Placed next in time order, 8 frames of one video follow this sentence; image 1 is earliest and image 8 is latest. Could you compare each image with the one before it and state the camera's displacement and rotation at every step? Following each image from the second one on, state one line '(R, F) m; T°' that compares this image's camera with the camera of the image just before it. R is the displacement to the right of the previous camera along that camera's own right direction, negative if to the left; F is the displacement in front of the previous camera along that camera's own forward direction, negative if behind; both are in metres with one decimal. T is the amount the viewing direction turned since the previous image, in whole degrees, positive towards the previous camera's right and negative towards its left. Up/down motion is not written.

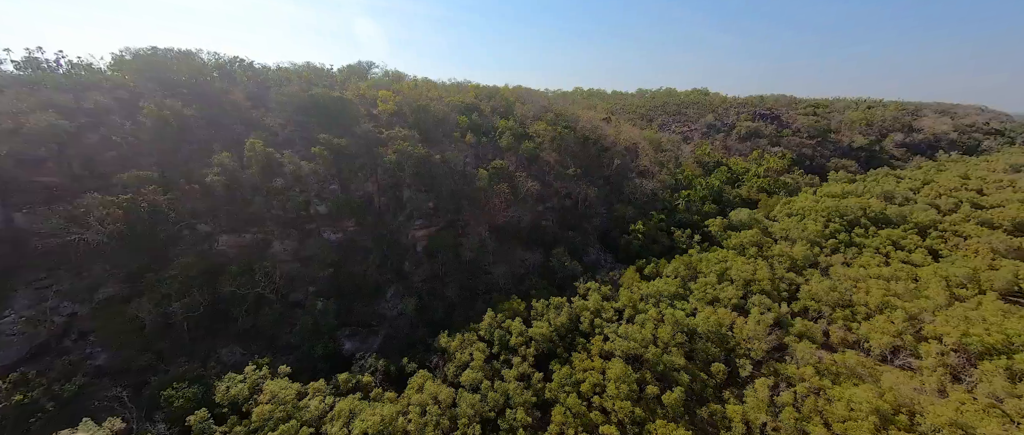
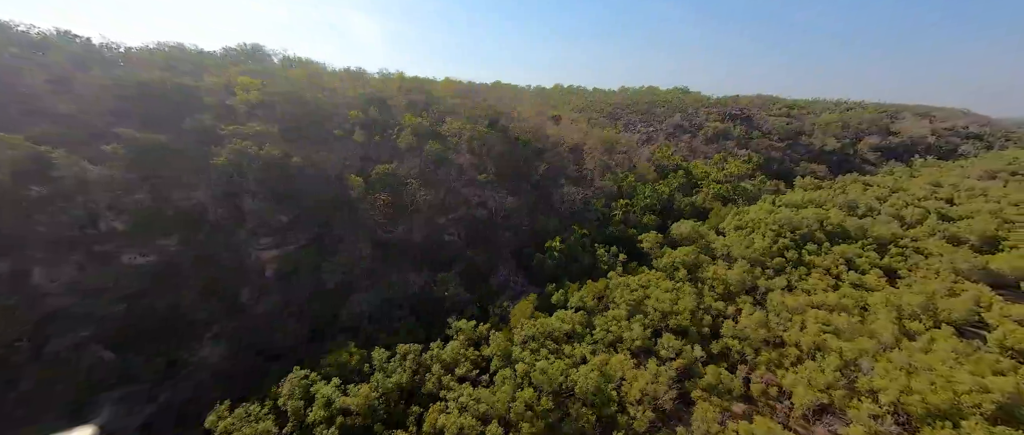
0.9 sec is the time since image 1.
(+8.5, +5.5) m; +1°
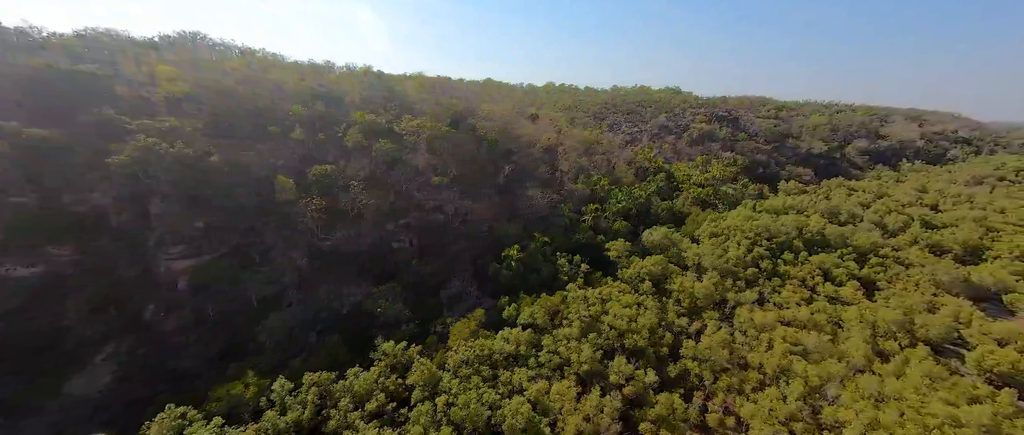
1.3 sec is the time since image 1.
(+3.5, +2.3) m; +1°
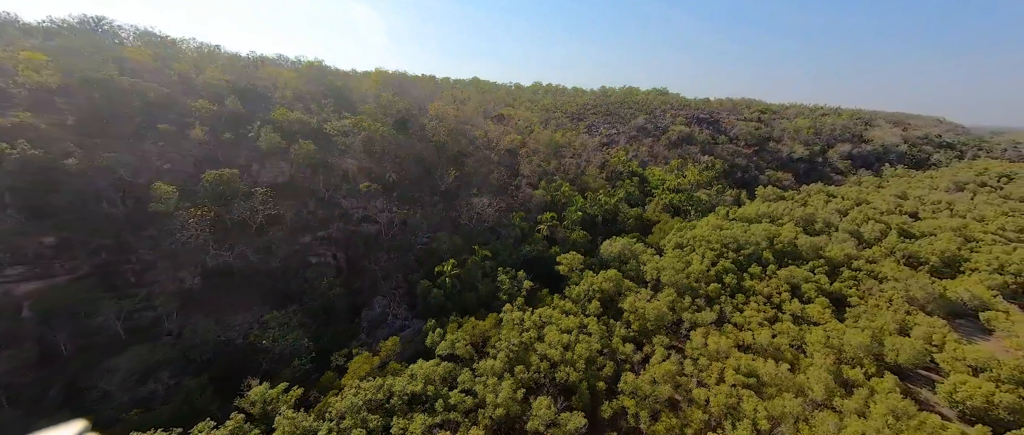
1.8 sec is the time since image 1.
(+4.6, +3.2) m; +1°
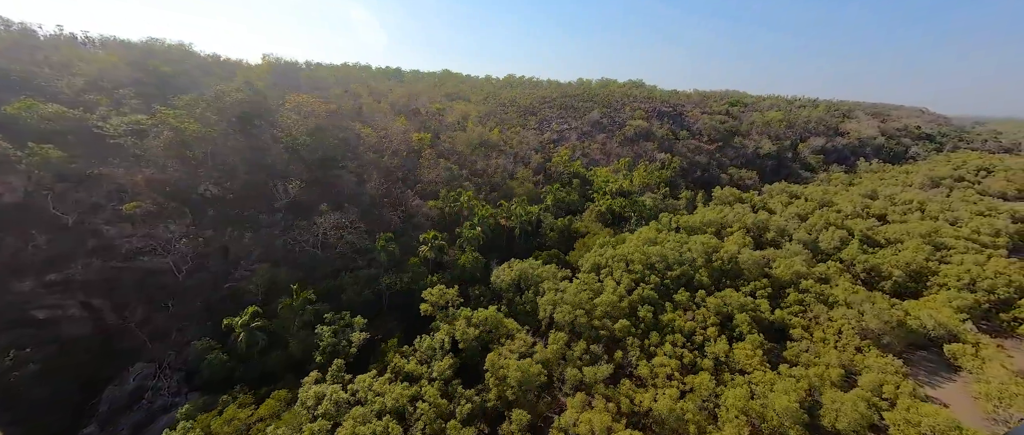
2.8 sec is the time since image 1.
(+10.1, +7.3) m; +1°
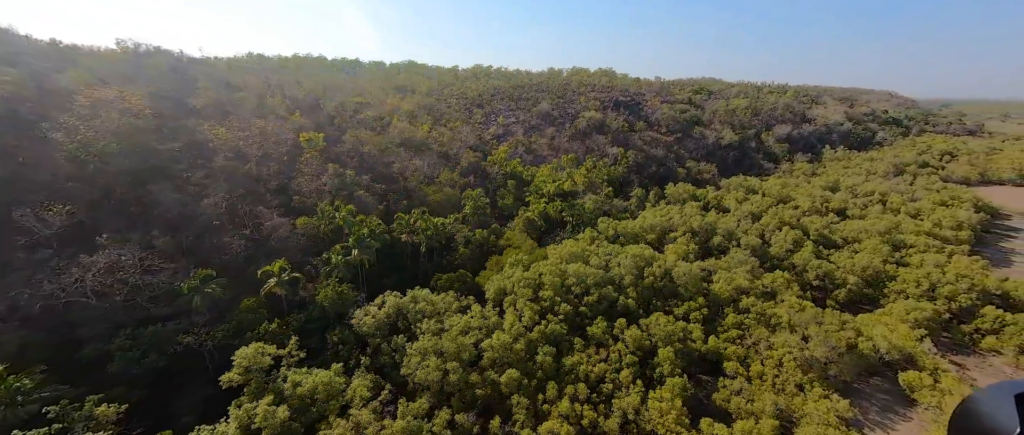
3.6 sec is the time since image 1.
(+8.0, +6.2) m; +2°
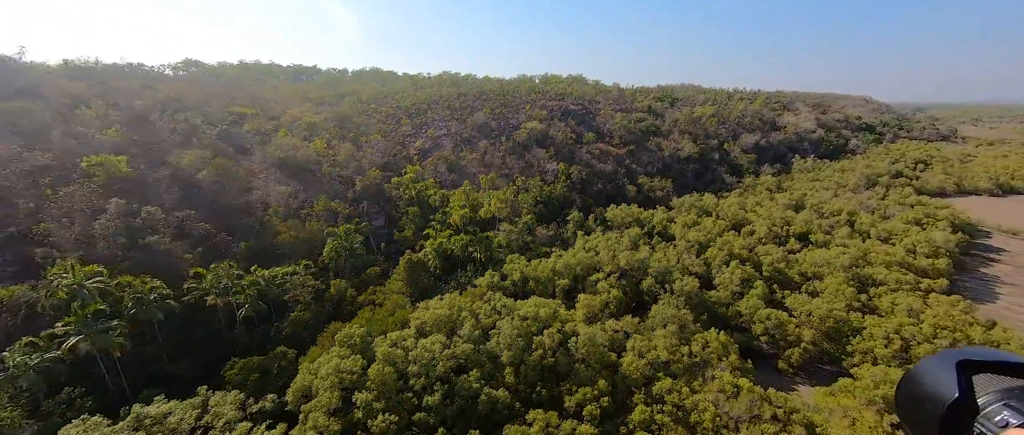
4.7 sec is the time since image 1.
(+10.2, +8.8) m; +2°
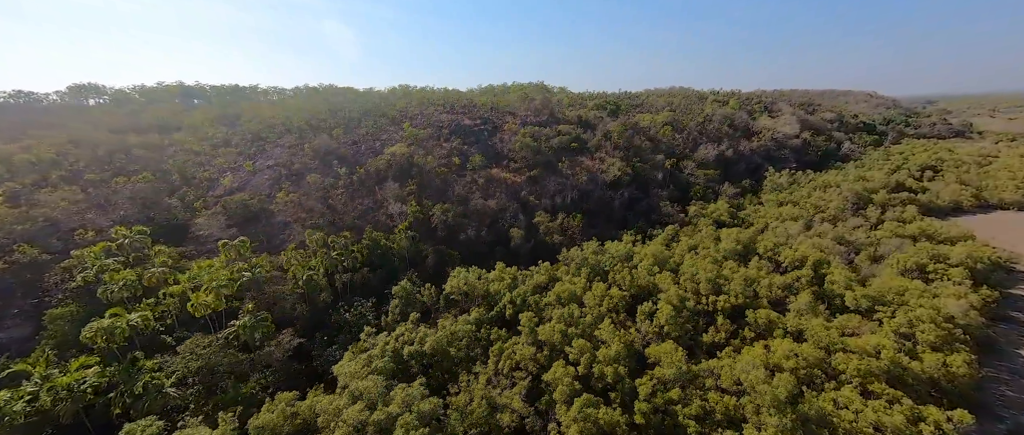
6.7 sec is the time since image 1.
(+20.6, +17.7) m; -1°
